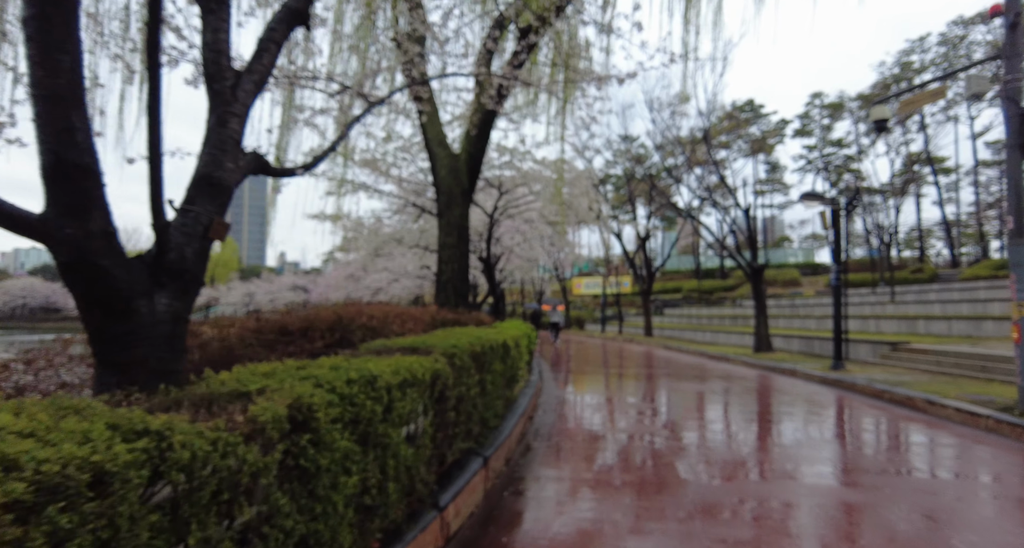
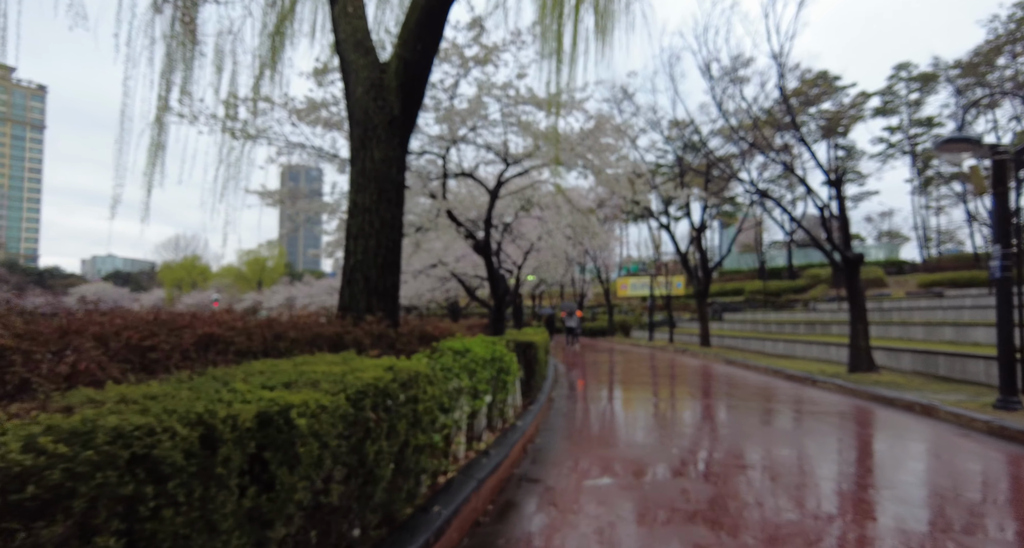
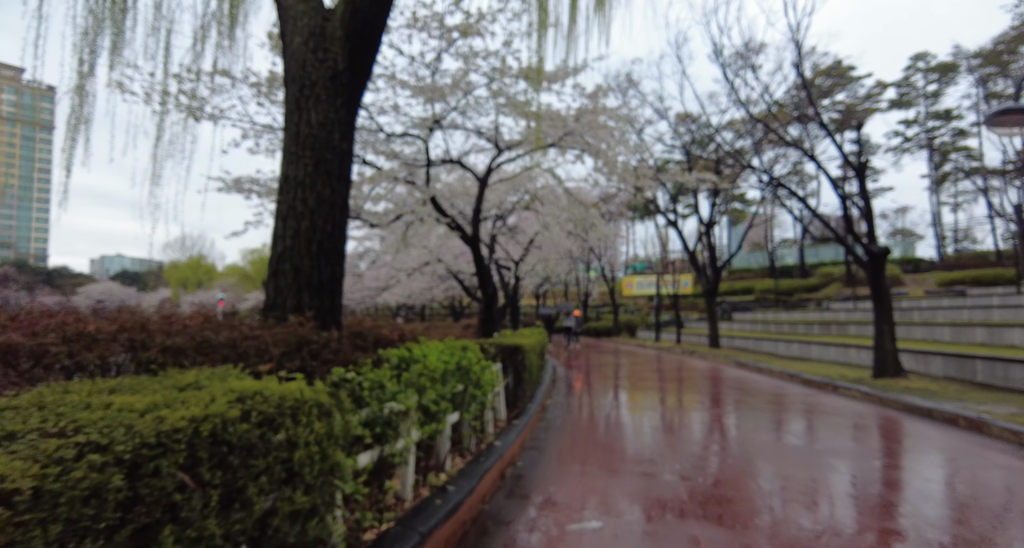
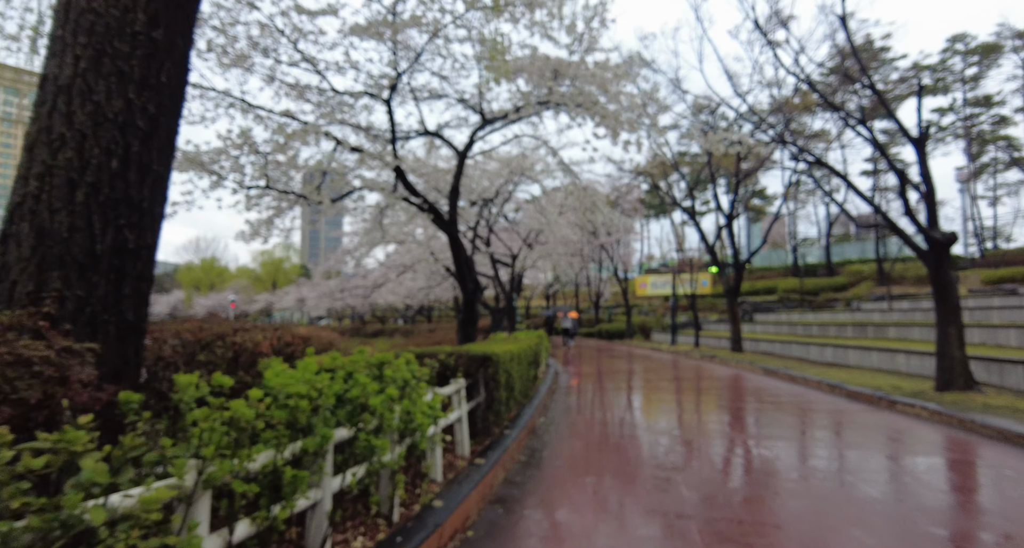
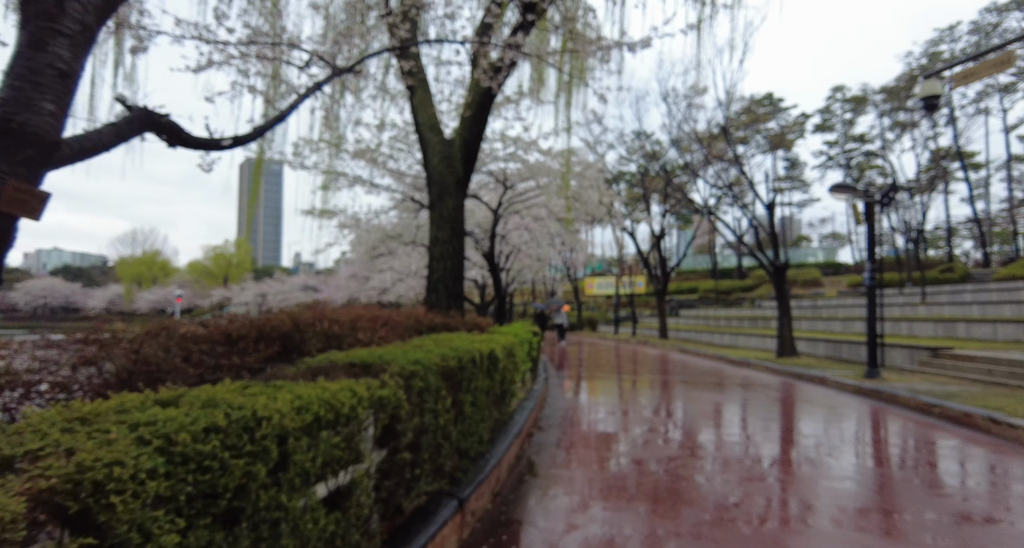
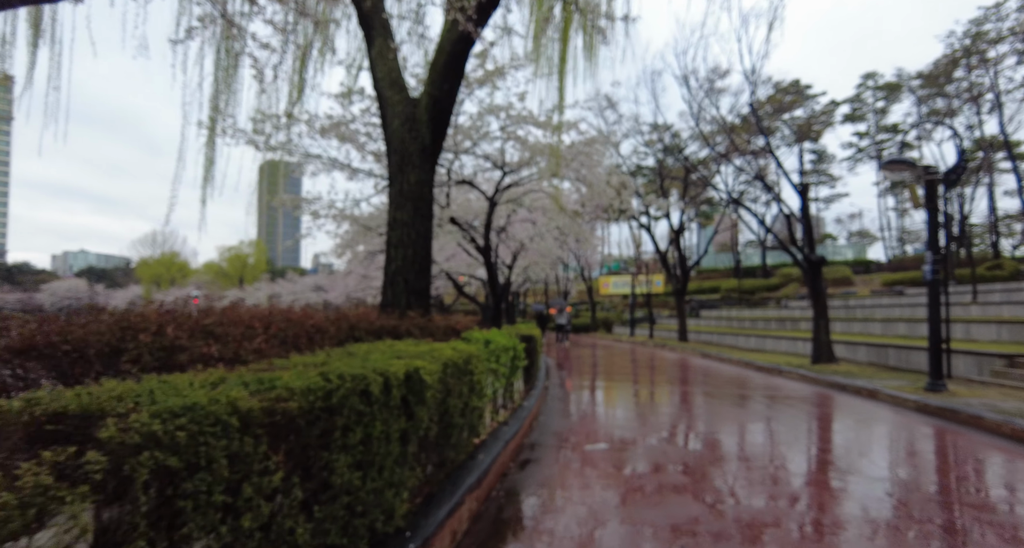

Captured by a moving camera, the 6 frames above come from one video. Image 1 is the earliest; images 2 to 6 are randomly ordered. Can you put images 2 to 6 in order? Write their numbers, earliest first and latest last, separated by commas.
5, 6, 2, 3, 4
